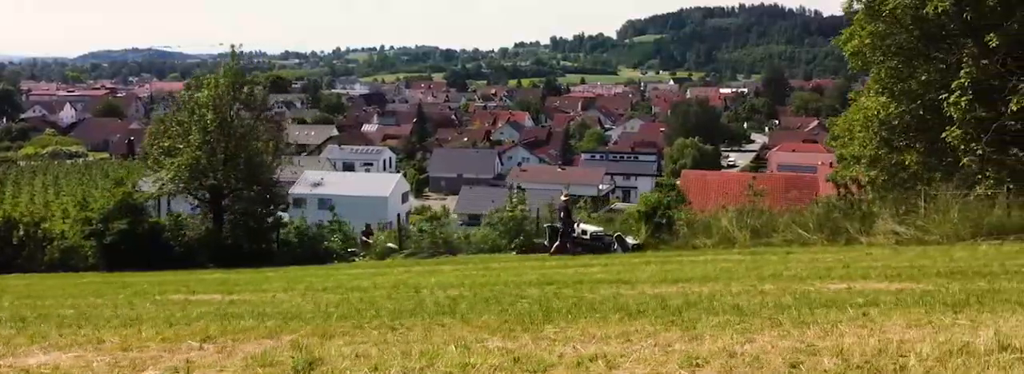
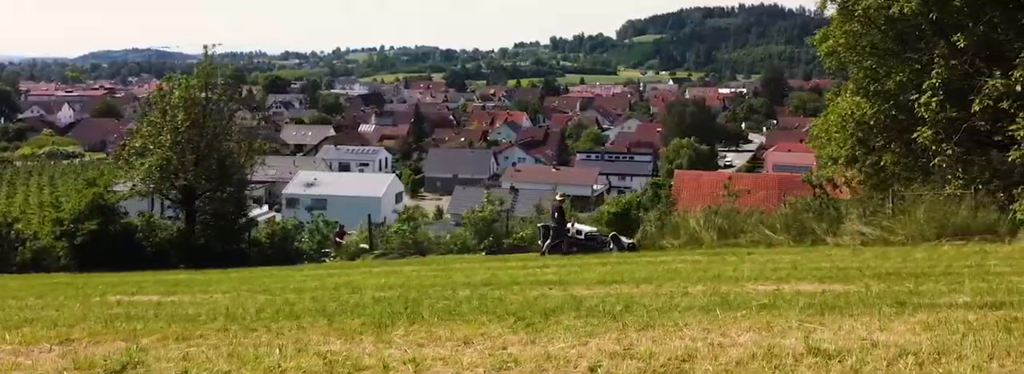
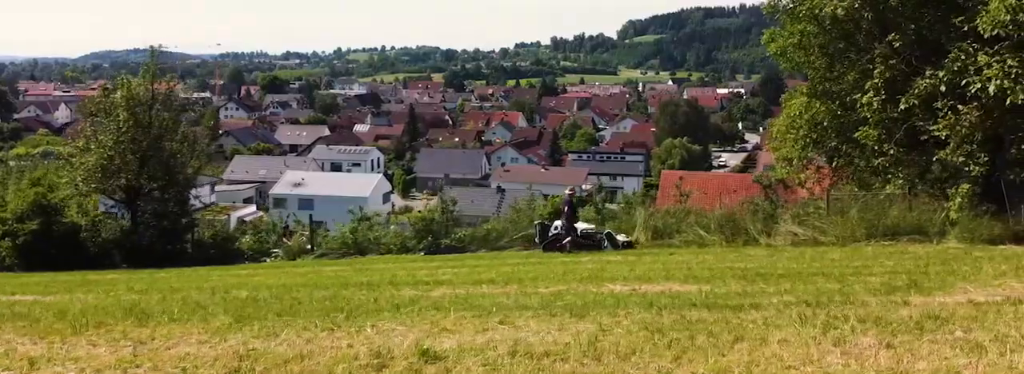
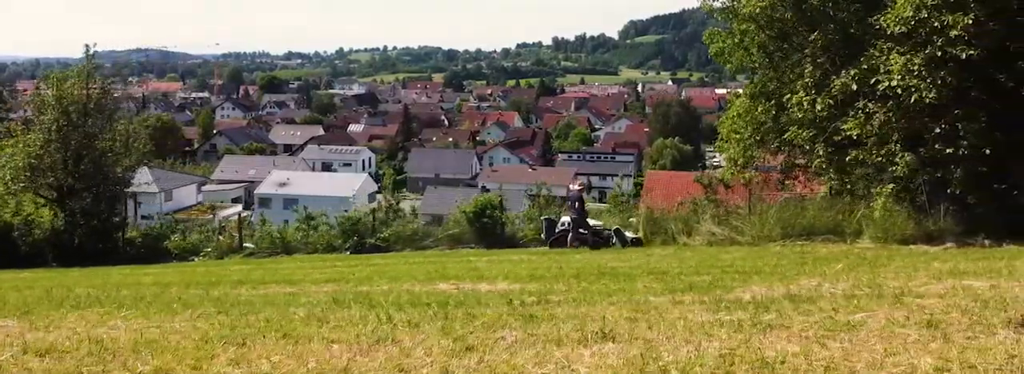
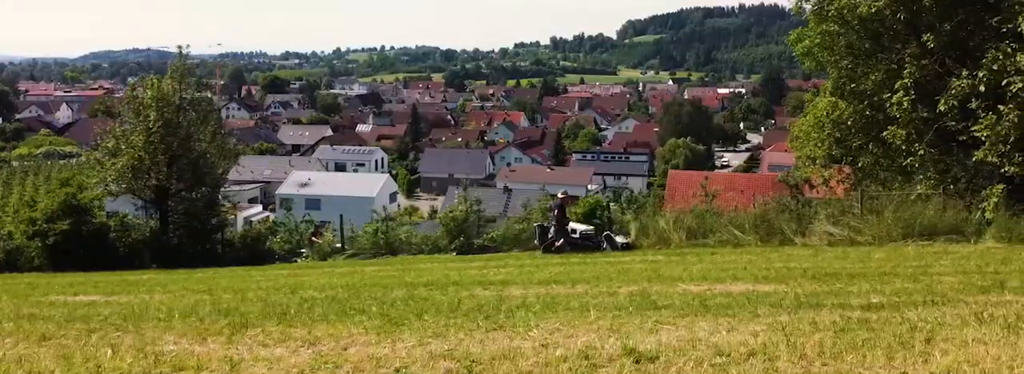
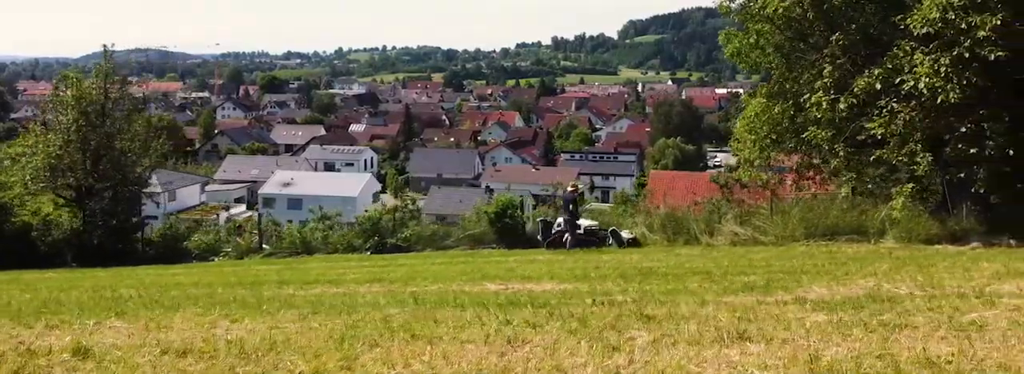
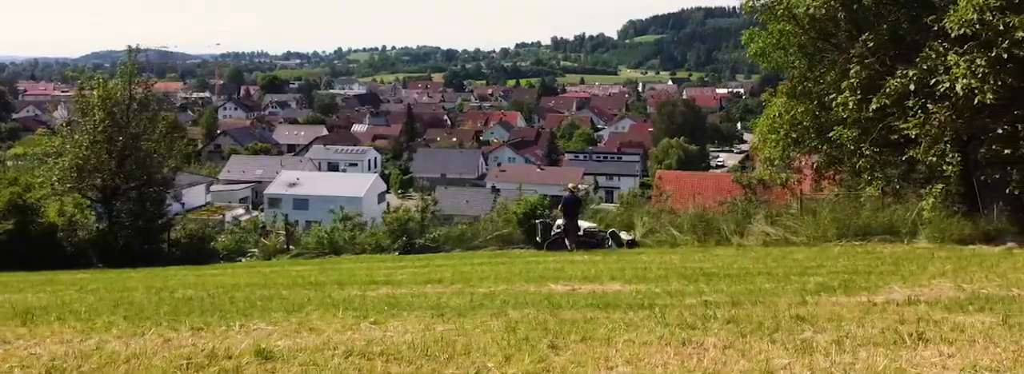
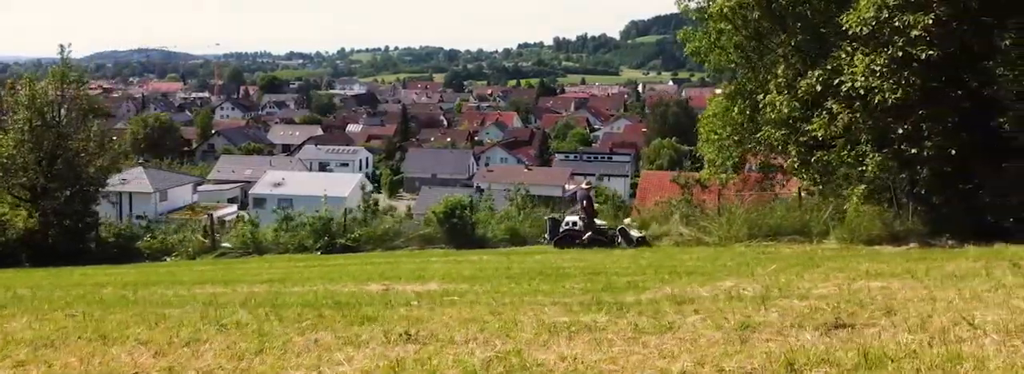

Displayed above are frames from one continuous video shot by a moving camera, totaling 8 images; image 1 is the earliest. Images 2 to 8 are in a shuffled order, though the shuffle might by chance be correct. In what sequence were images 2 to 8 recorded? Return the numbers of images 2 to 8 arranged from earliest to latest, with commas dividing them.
2, 5, 3, 7, 6, 4, 8
